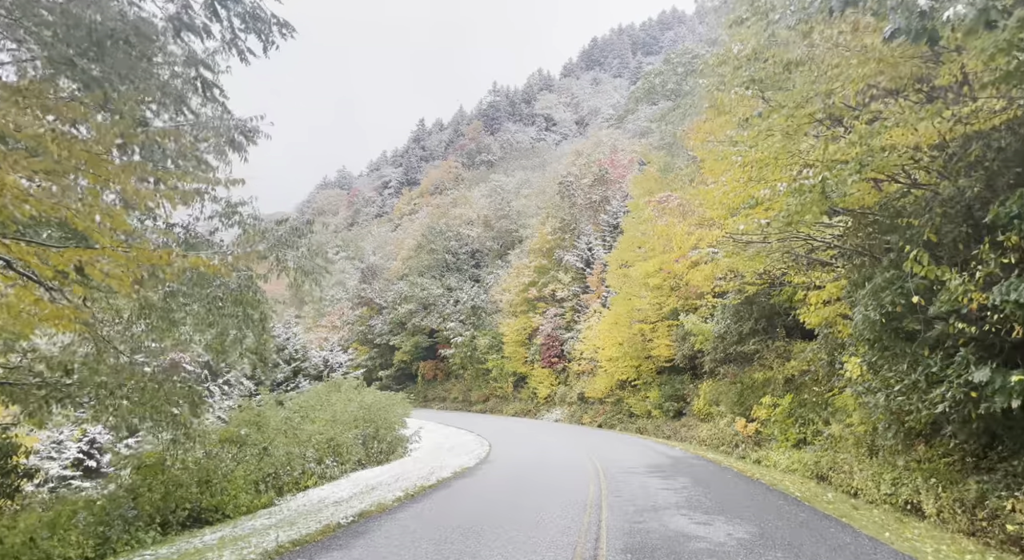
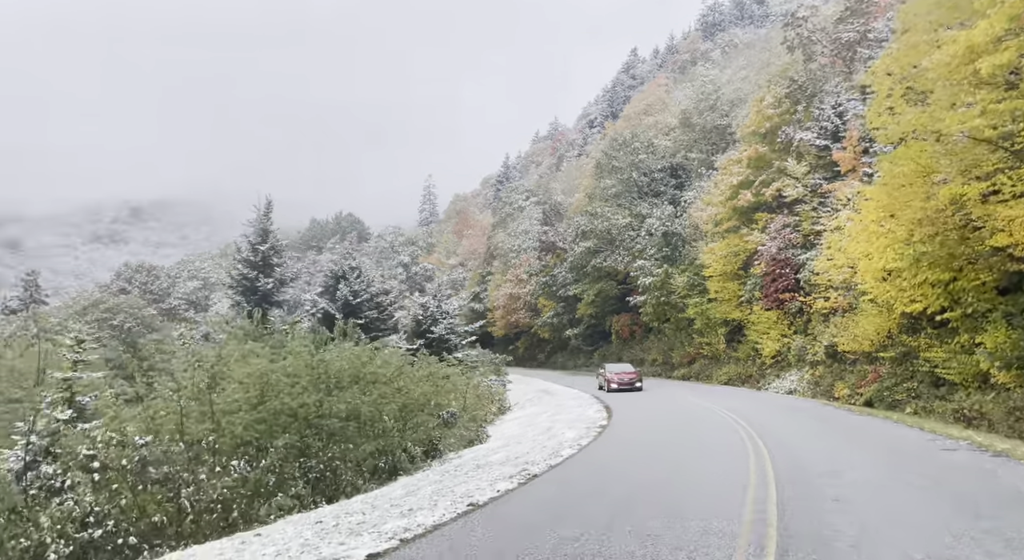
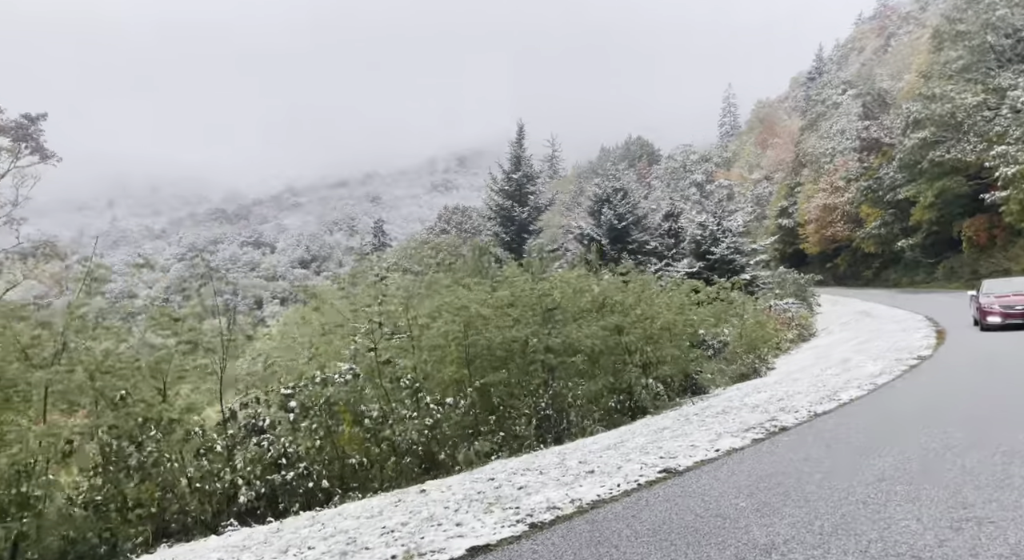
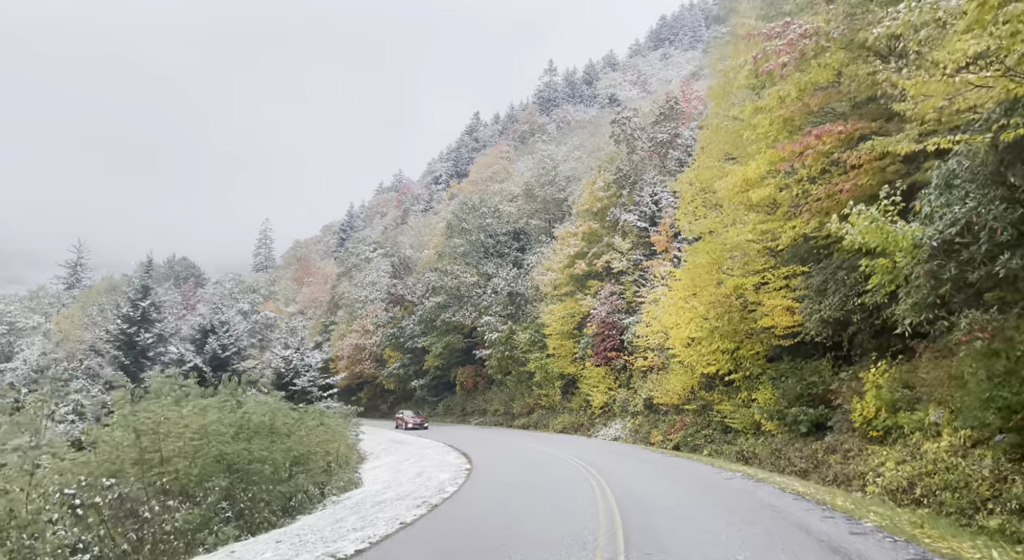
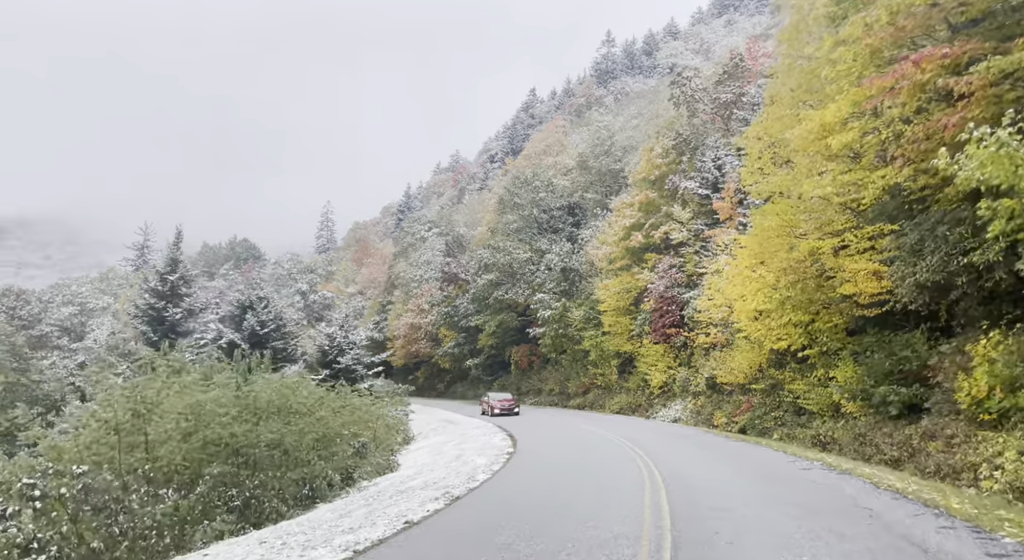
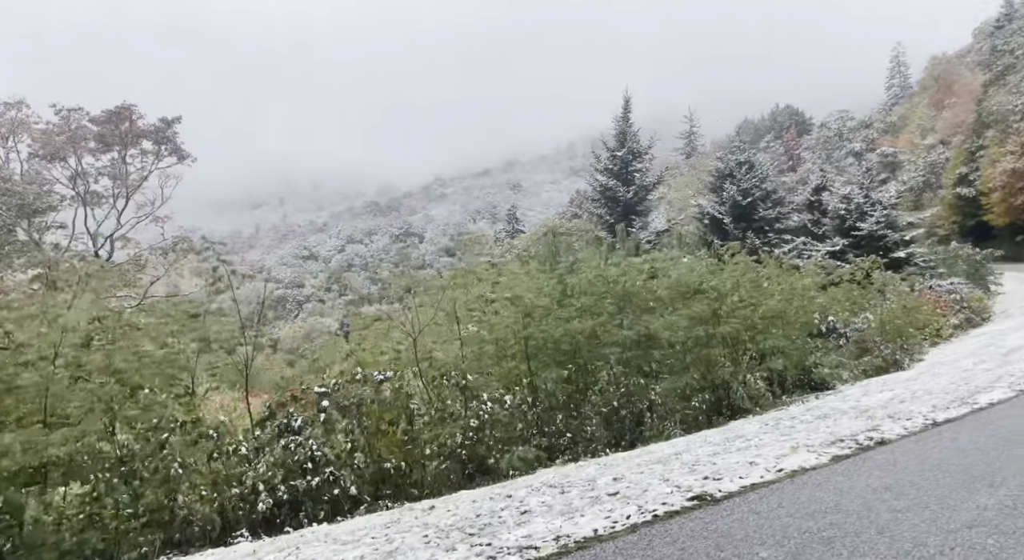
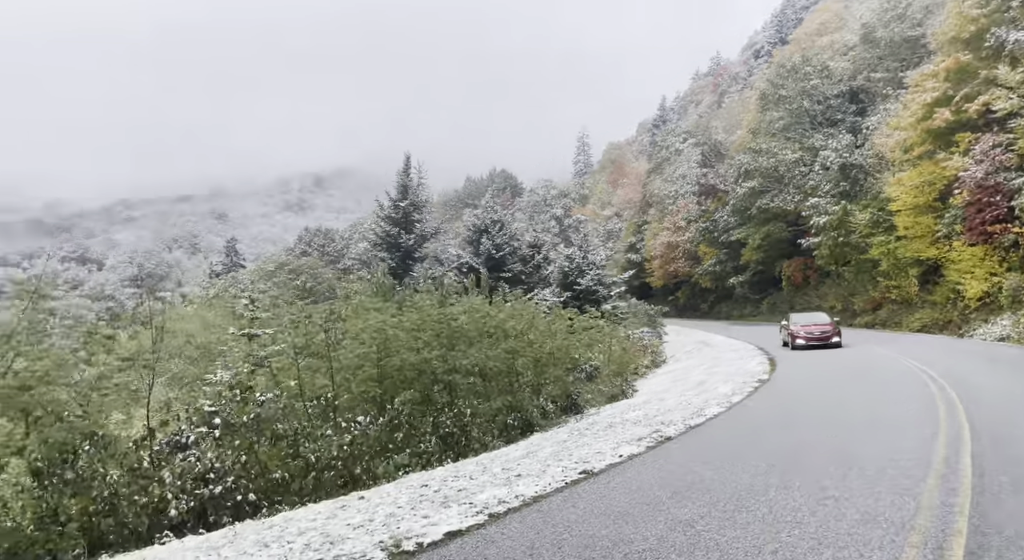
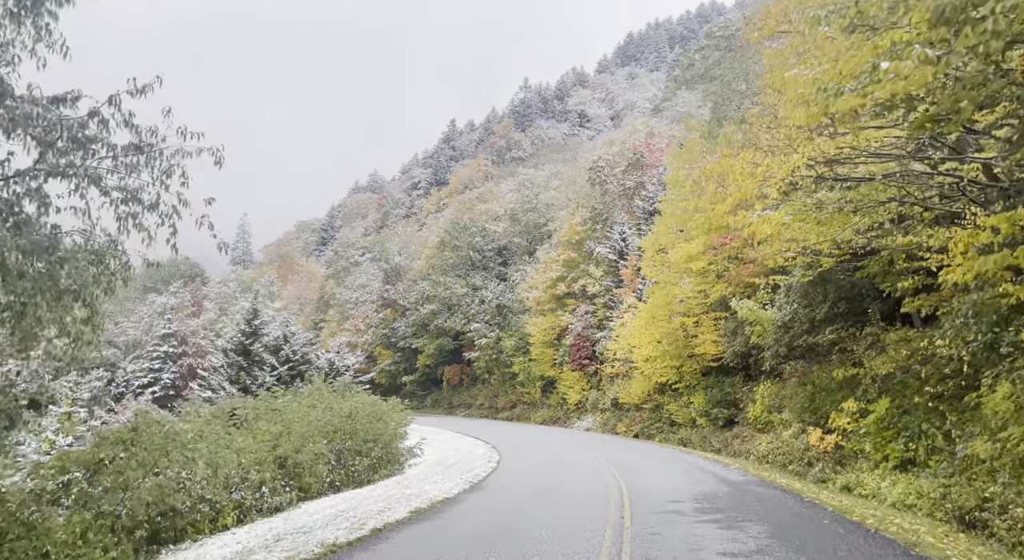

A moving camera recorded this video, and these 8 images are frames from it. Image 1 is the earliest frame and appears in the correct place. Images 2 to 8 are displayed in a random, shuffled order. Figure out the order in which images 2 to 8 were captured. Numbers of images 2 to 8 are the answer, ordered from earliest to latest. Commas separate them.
8, 4, 5, 2, 7, 3, 6
